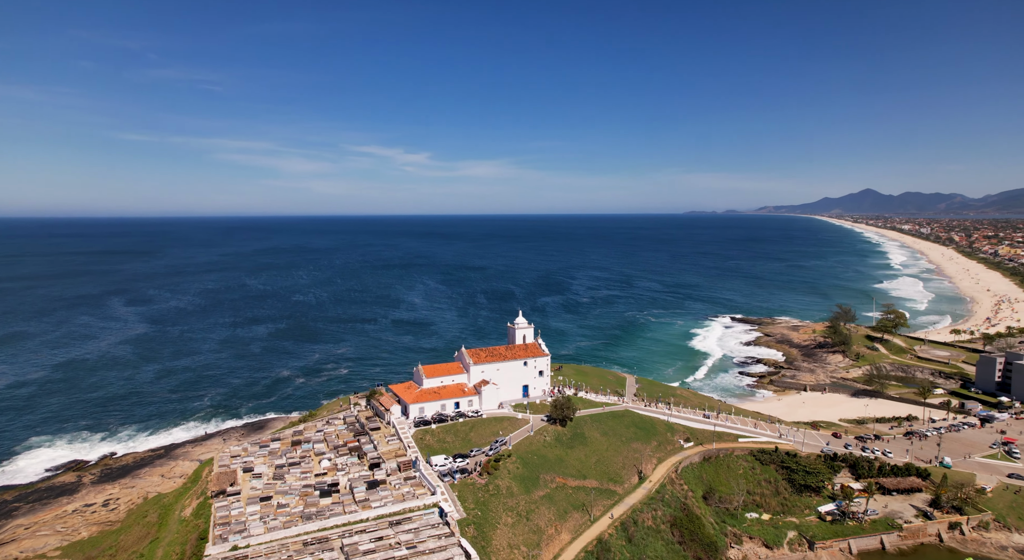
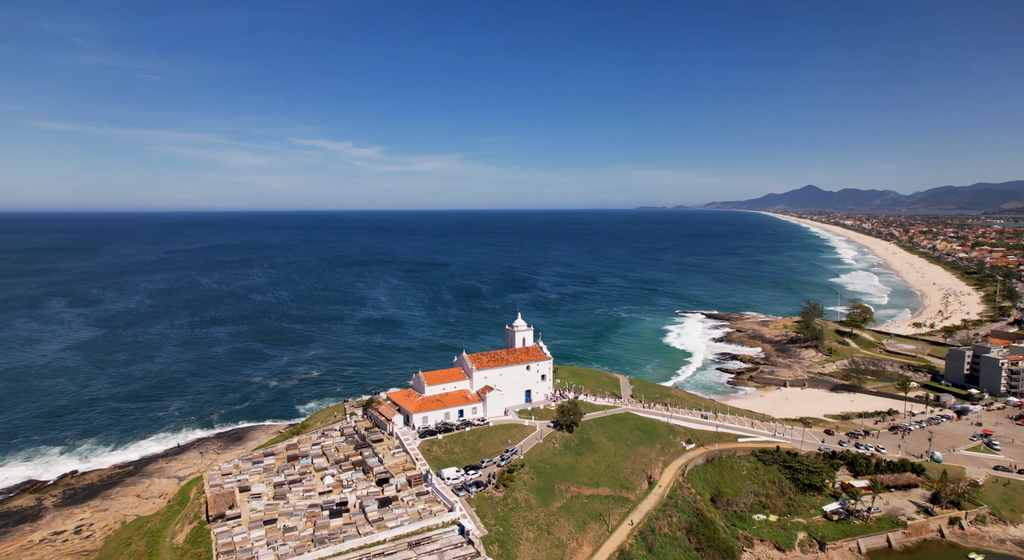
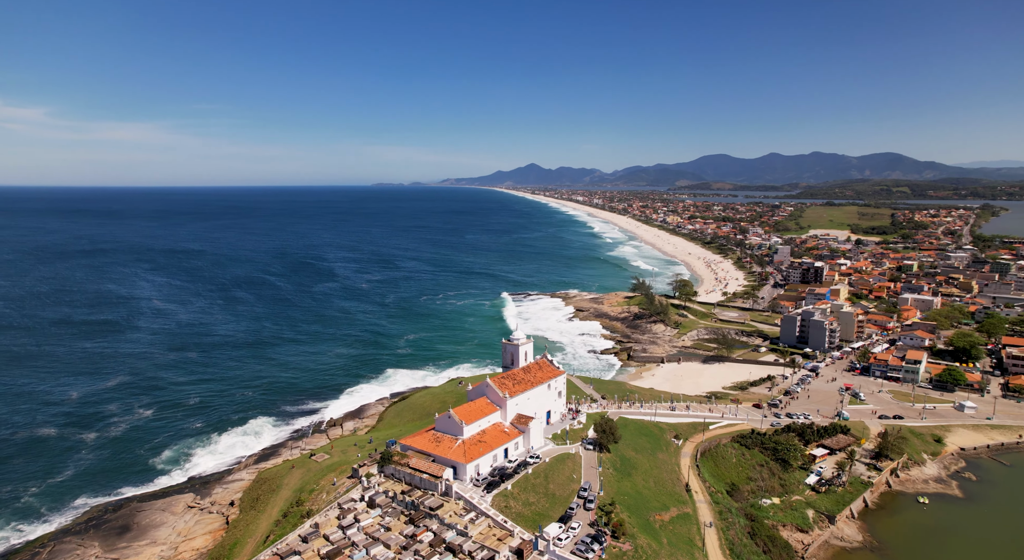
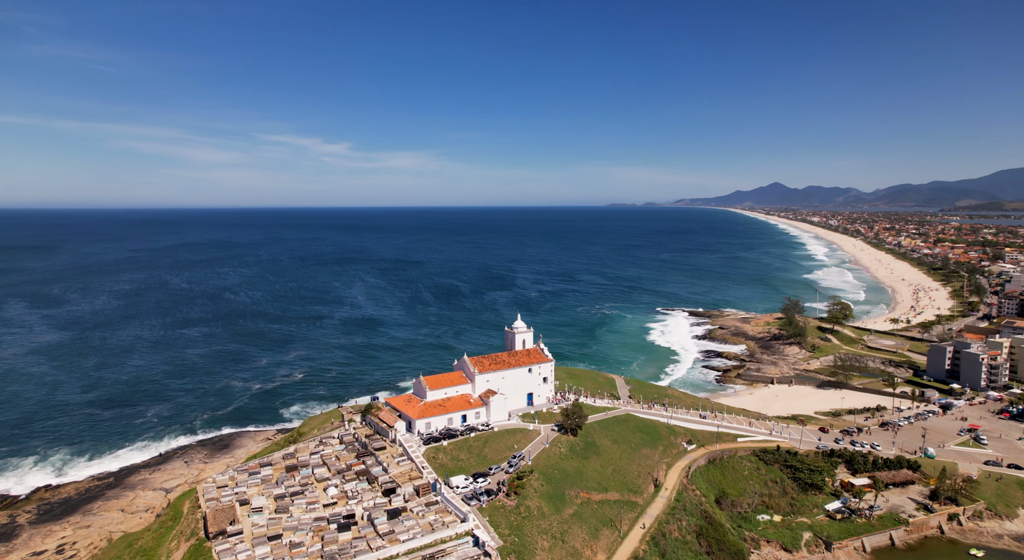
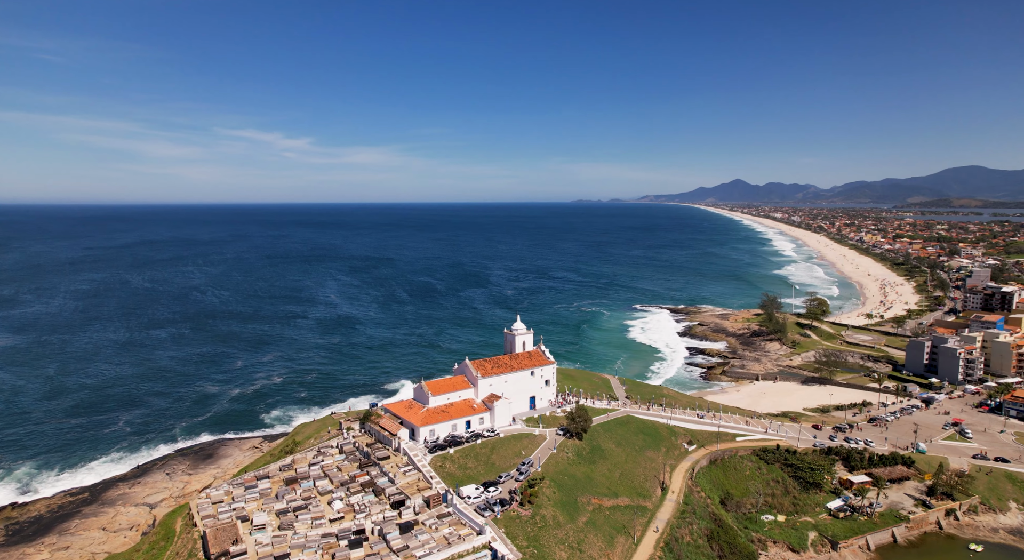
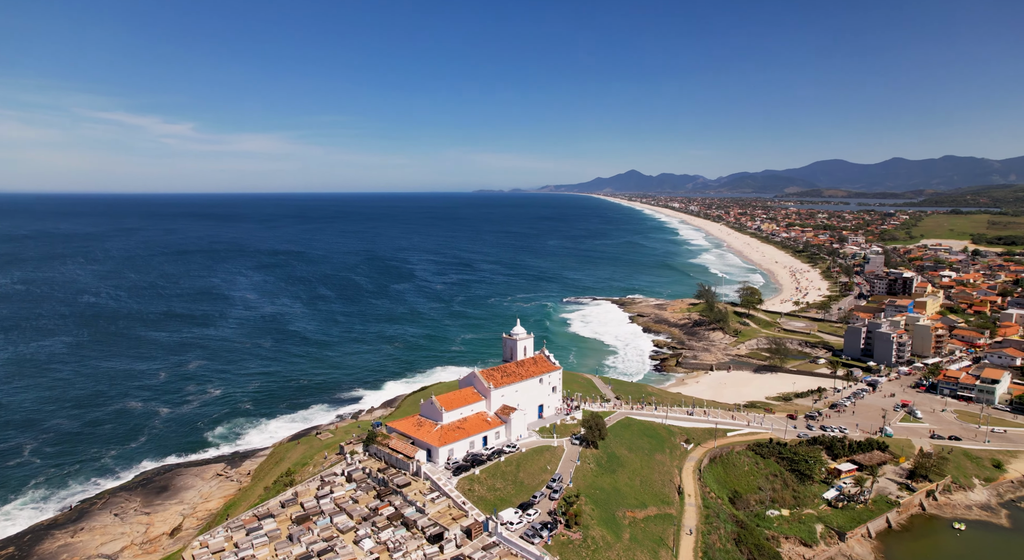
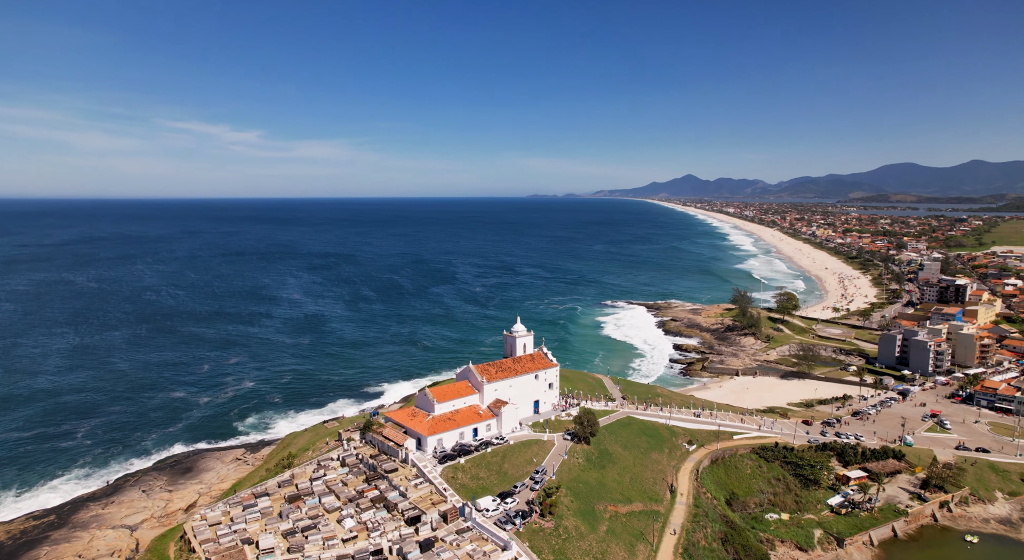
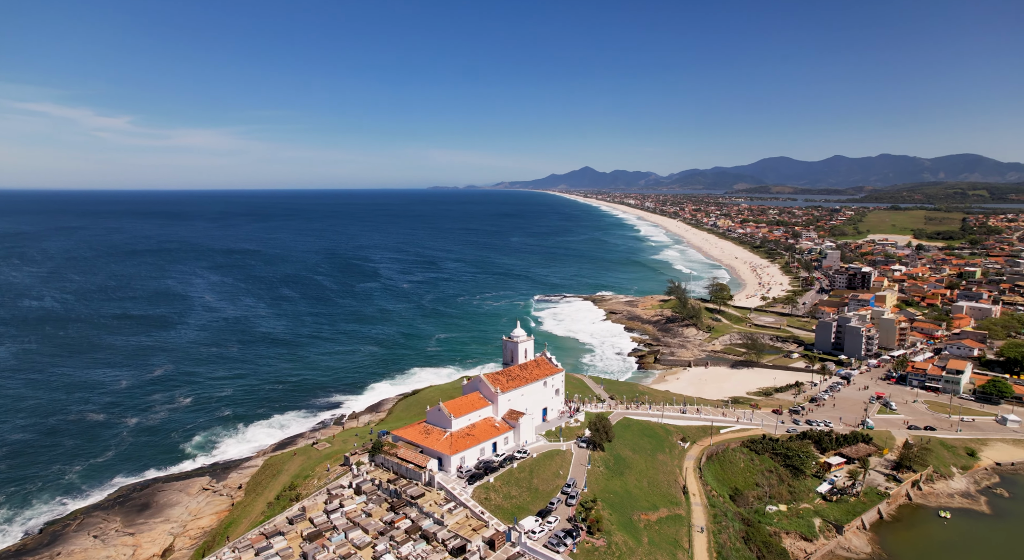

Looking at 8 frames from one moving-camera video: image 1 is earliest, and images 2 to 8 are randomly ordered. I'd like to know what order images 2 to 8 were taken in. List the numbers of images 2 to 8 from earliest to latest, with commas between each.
2, 4, 5, 7, 6, 8, 3
